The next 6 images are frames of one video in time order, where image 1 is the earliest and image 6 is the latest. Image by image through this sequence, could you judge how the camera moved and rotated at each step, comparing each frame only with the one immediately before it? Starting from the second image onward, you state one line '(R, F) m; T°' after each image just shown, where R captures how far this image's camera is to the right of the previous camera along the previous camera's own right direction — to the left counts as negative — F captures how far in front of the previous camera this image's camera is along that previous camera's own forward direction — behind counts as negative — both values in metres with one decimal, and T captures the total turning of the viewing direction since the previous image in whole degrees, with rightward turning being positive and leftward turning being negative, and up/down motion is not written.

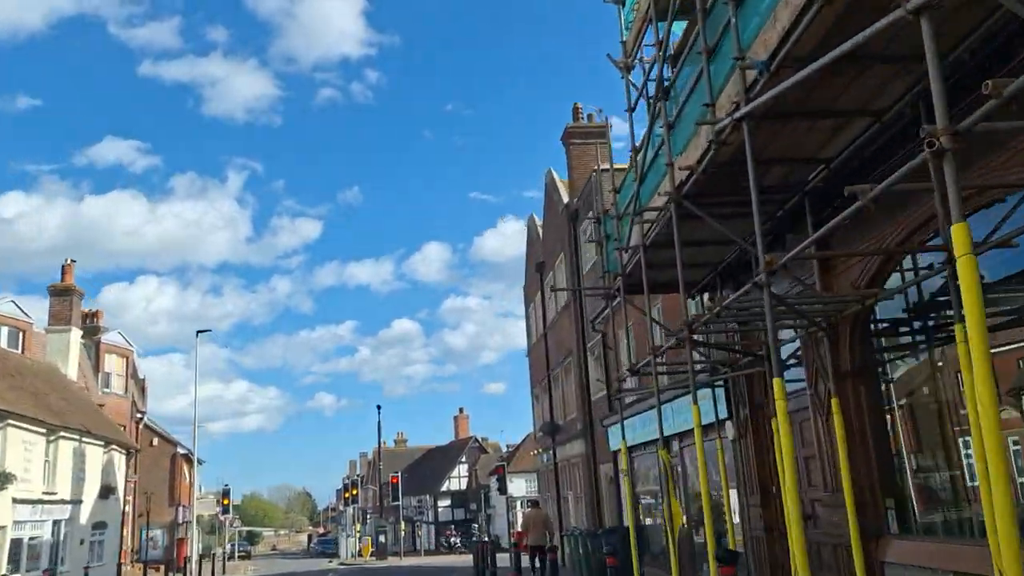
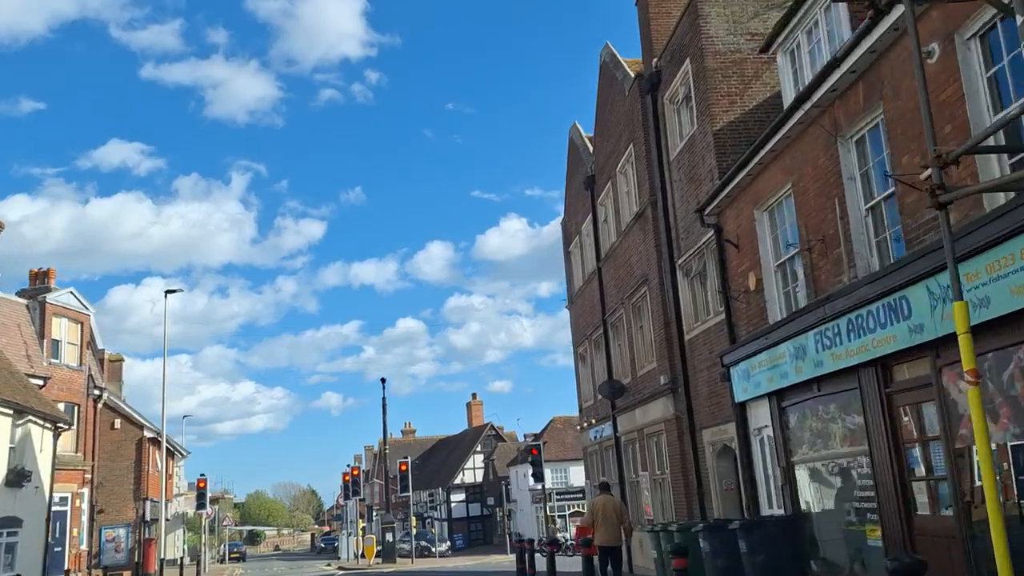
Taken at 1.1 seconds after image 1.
(-1.0, +6.4) m; 0°
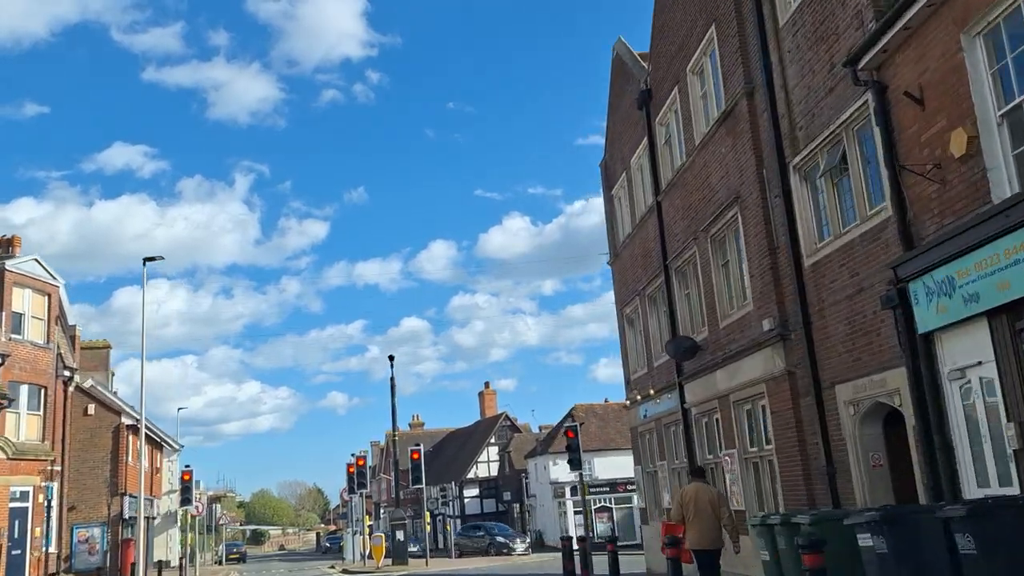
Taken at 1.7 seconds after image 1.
(-0.7, +3.9) m; 0°
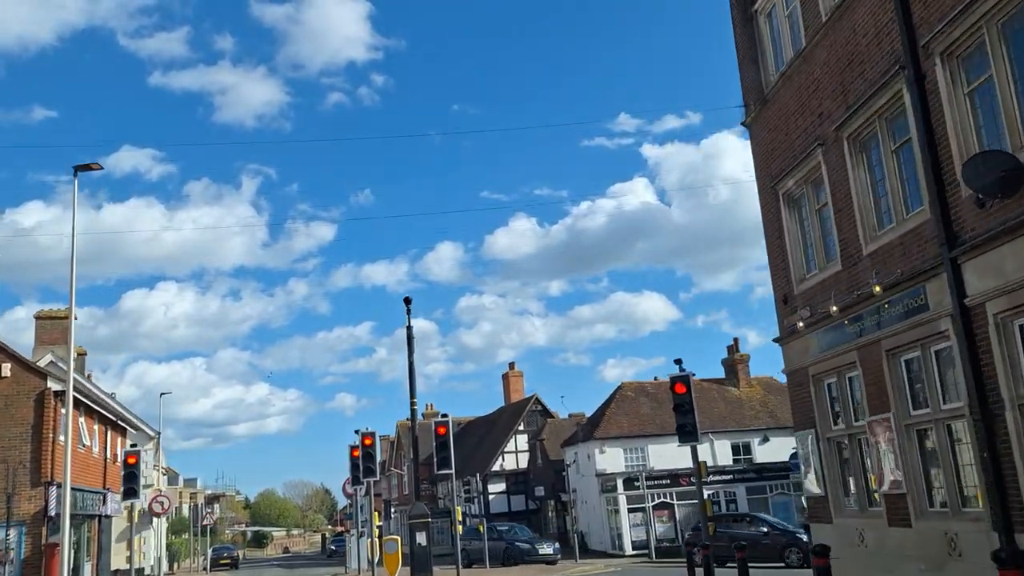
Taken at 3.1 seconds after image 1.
(-1.3, +7.4) m; 0°
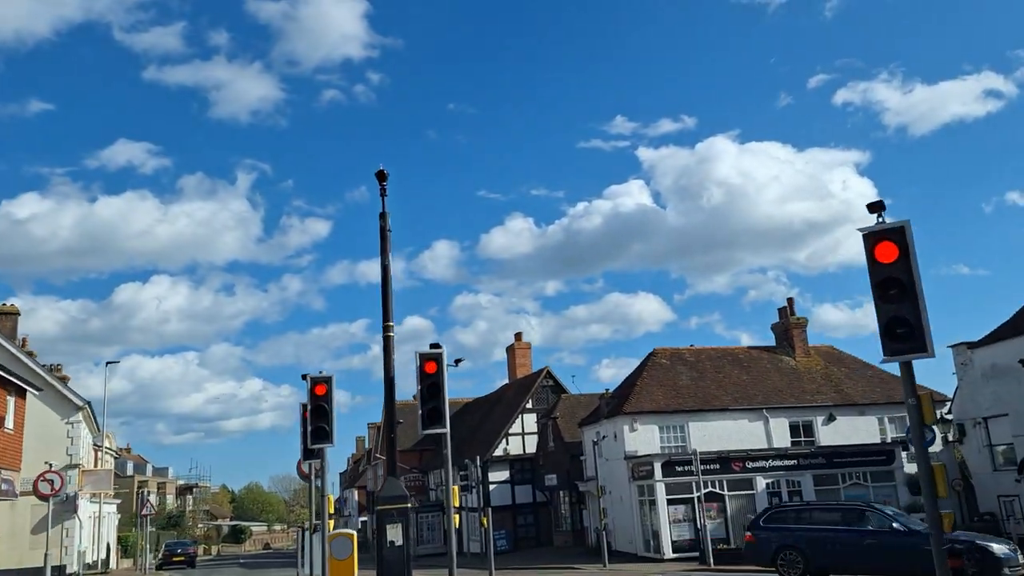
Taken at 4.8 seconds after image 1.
(-0.5, +7.2) m; 0°
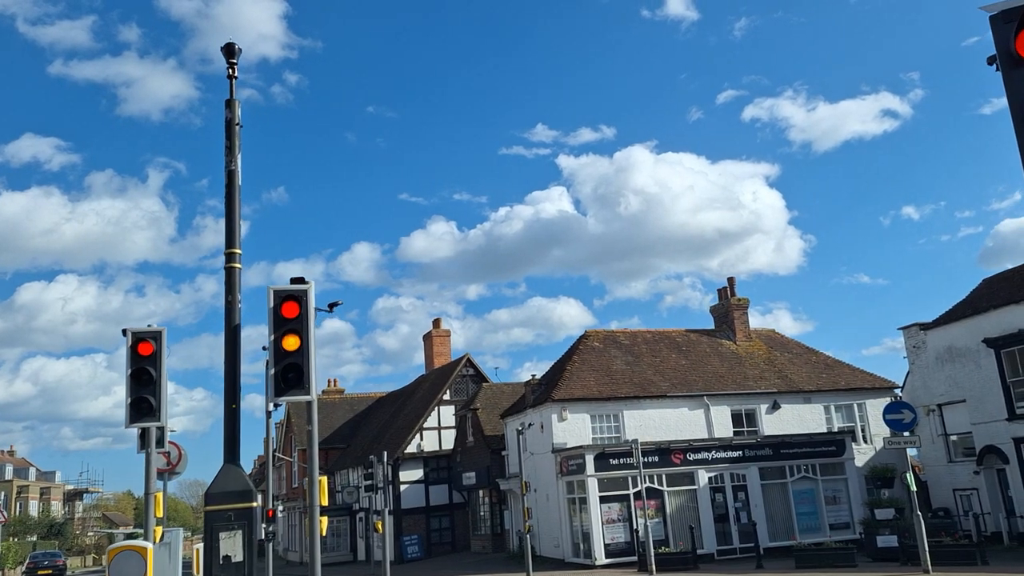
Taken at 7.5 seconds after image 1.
(+0.3, +3.6) m; +5°
